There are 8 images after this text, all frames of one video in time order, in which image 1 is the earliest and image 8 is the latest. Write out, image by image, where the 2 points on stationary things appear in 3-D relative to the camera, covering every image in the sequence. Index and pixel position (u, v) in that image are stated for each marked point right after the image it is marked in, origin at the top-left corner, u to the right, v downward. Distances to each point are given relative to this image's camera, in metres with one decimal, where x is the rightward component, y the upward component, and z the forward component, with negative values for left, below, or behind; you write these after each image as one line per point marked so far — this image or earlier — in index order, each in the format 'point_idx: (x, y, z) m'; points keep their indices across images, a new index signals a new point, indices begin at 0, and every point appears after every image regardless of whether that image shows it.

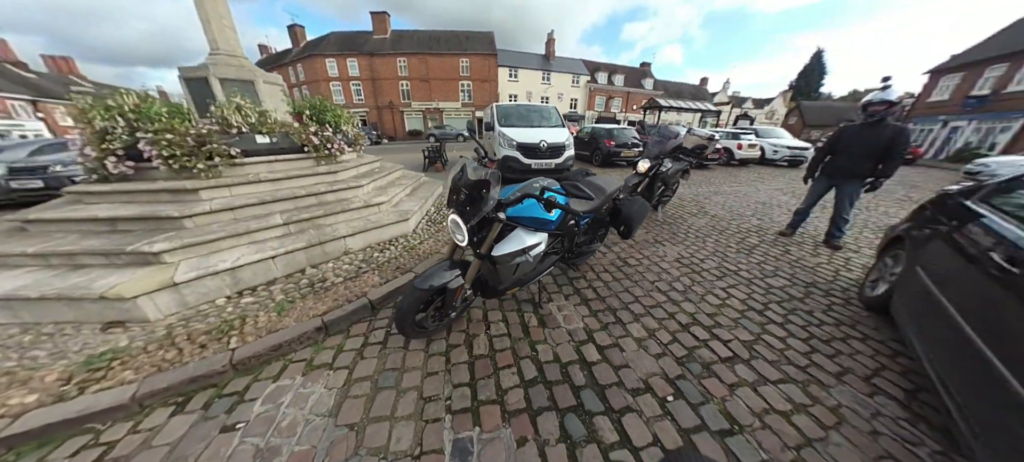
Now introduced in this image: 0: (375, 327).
0: (-1.1, -0.8, +2.2) m
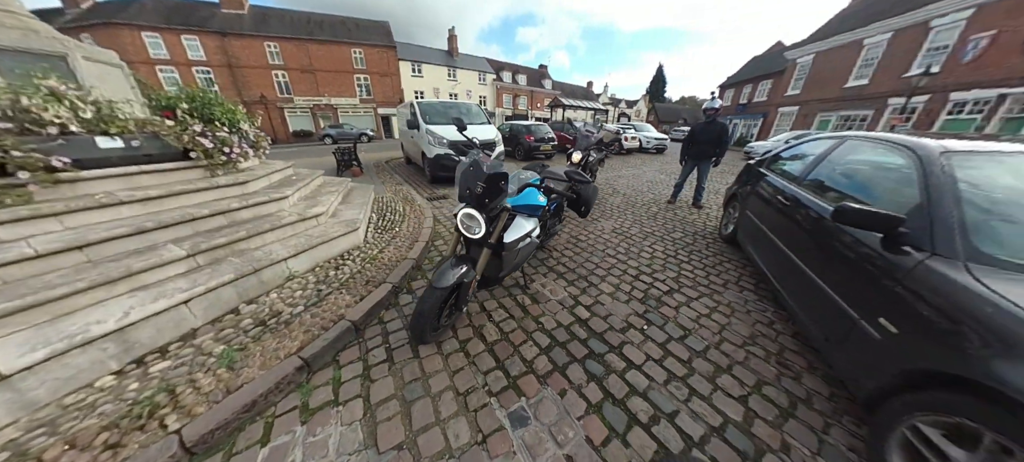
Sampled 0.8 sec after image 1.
0: (-1.1, -0.9, +2.0) m
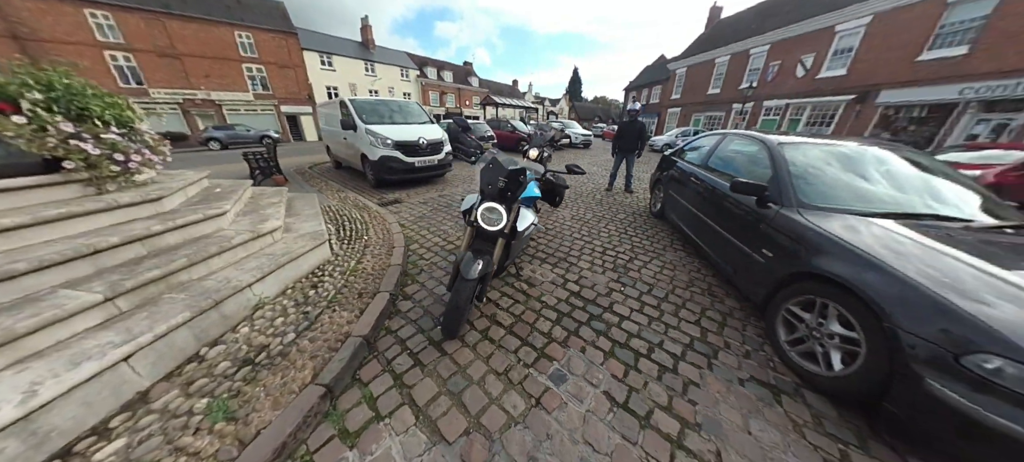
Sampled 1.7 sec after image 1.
0: (-0.9, -1.0, +1.9) m
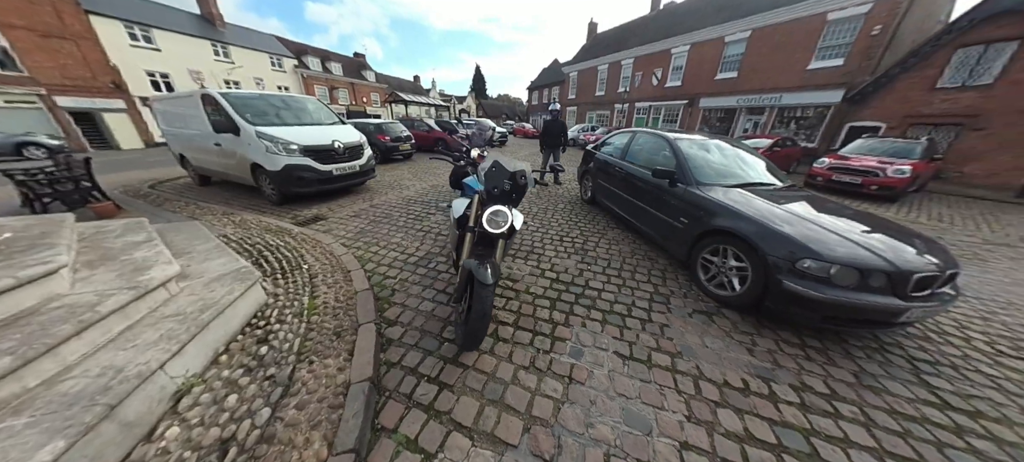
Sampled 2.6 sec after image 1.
0: (-0.7, -1.1, +1.7) m
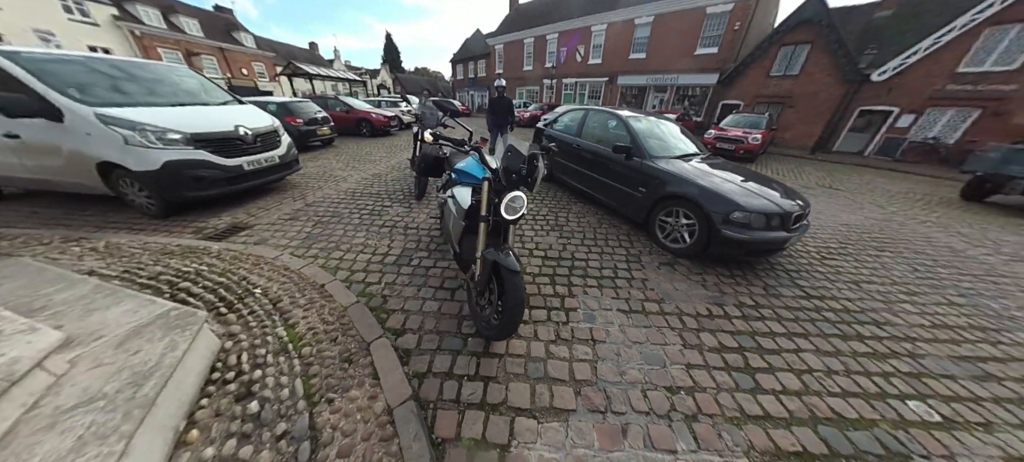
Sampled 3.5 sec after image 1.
0: (-0.4, -1.1, +1.7) m
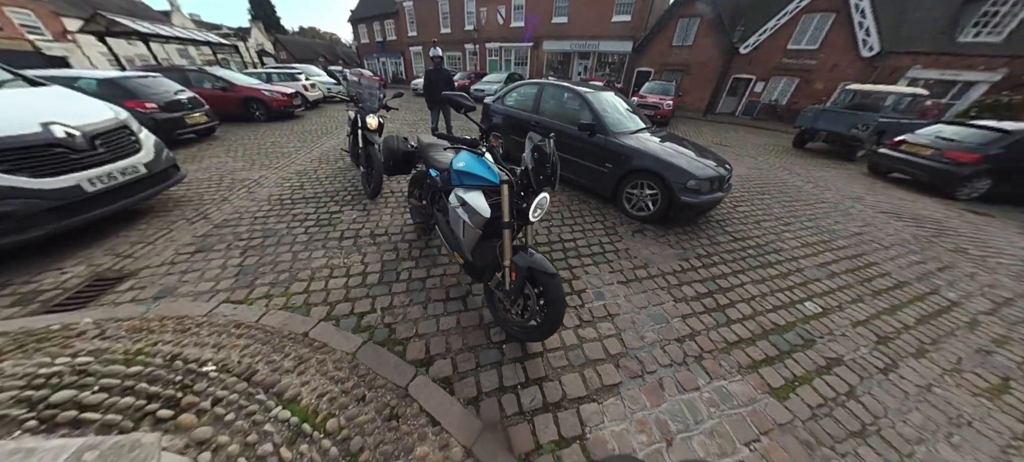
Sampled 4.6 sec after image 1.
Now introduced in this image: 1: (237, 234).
0: (+0.1, -1.1, +1.7) m
1: (-2.8, 0.0, +2.6) m
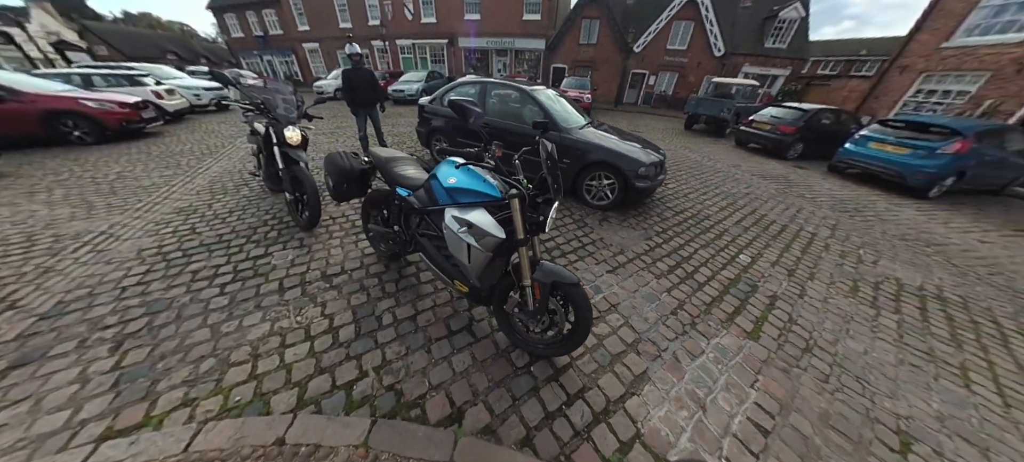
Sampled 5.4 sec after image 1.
0: (+0.4, -1.2, +1.6) m
1: (-2.8, -0.6, +1.7) m
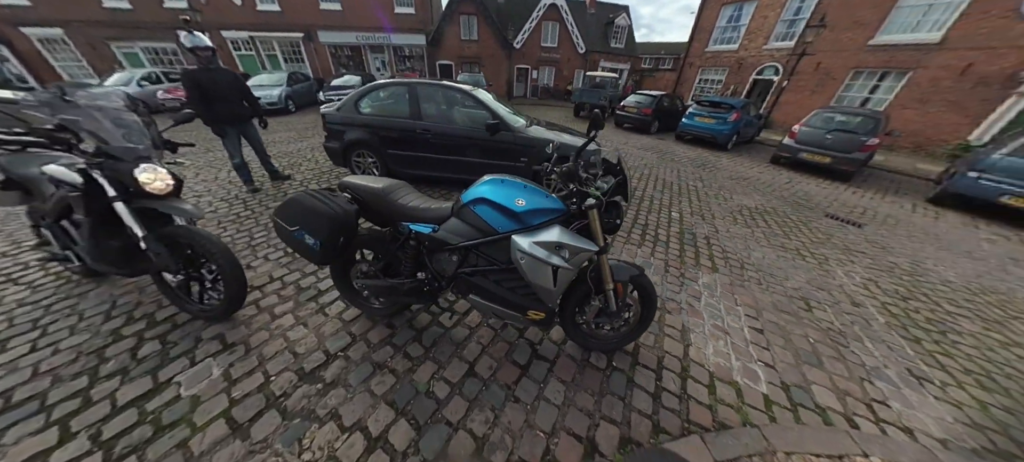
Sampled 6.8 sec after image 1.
0: (+1.1, -1.1, +1.7) m
1: (-1.9, -1.3, +0.6) m
